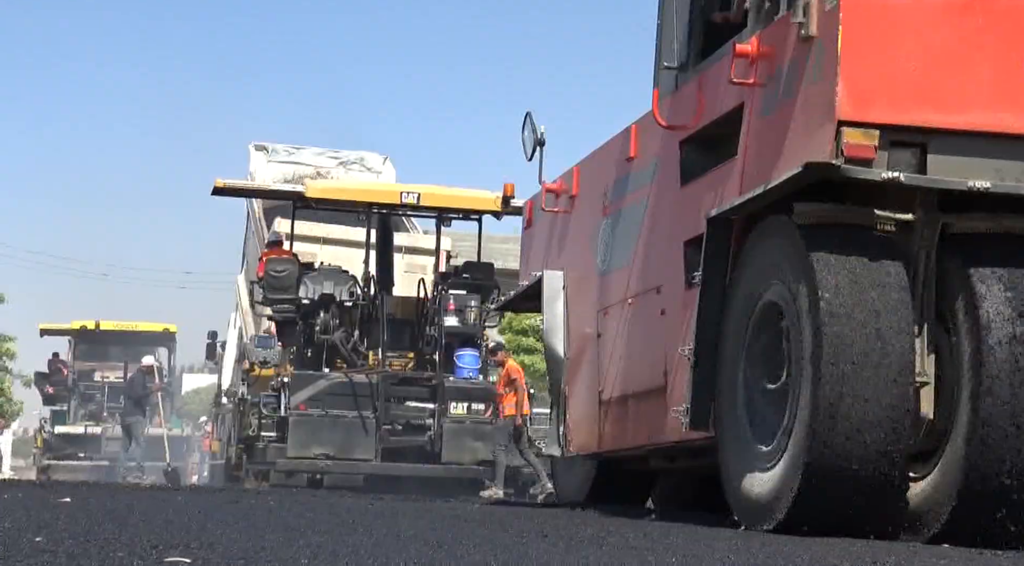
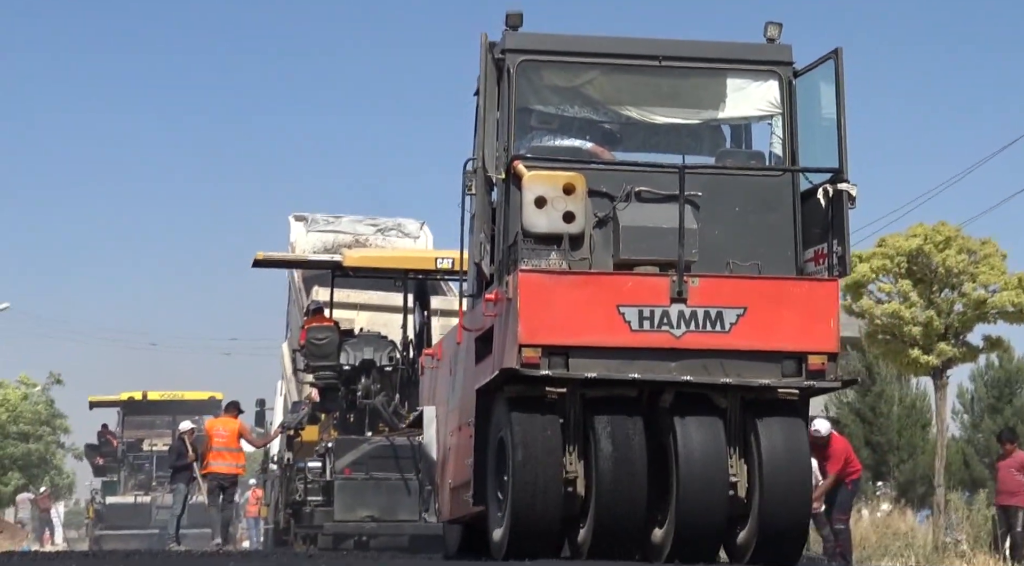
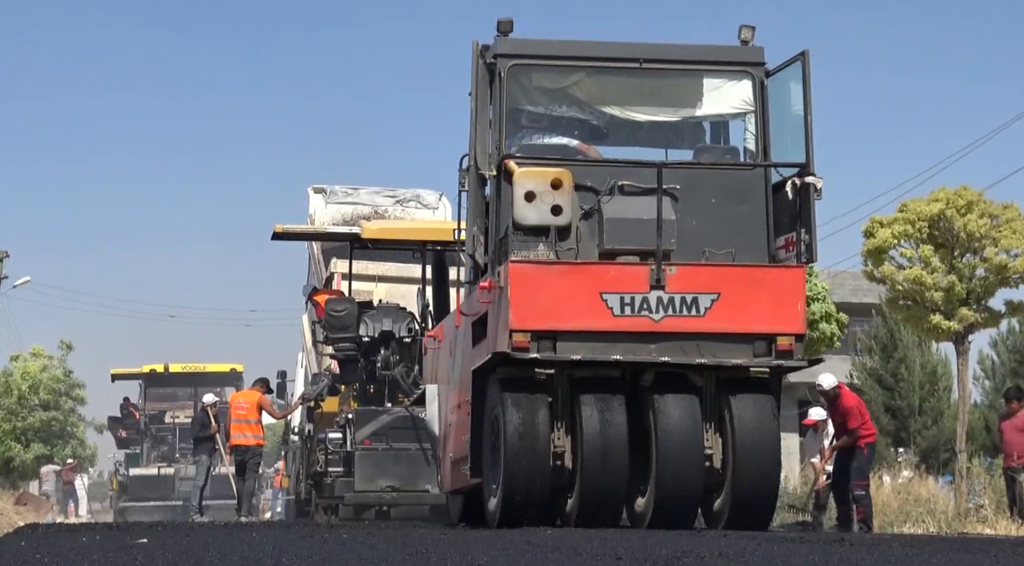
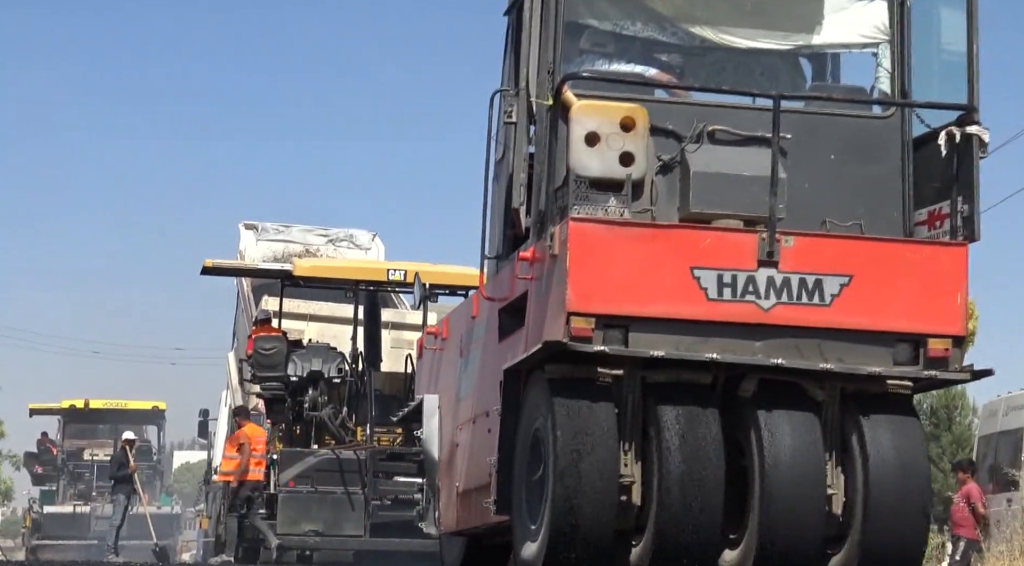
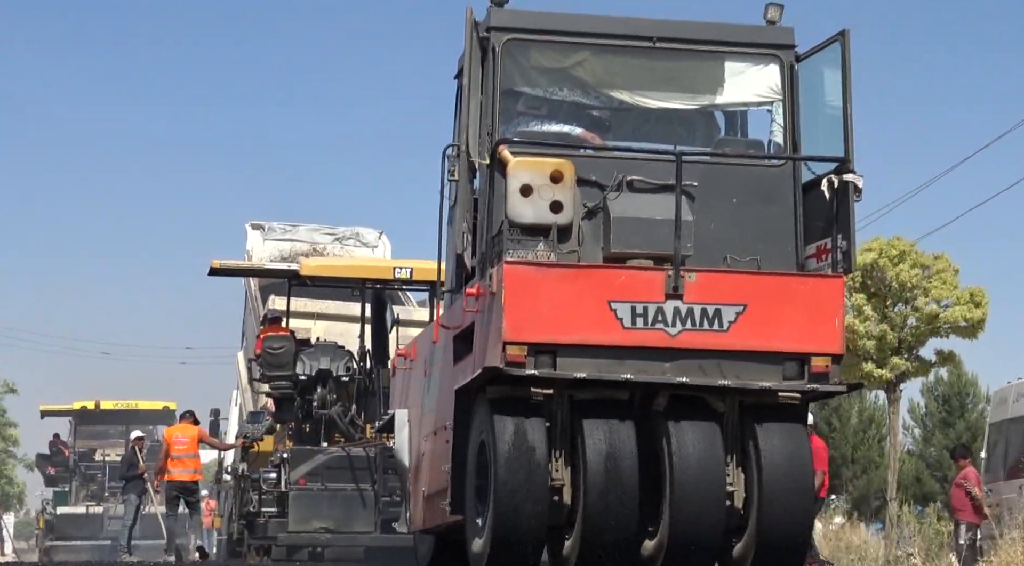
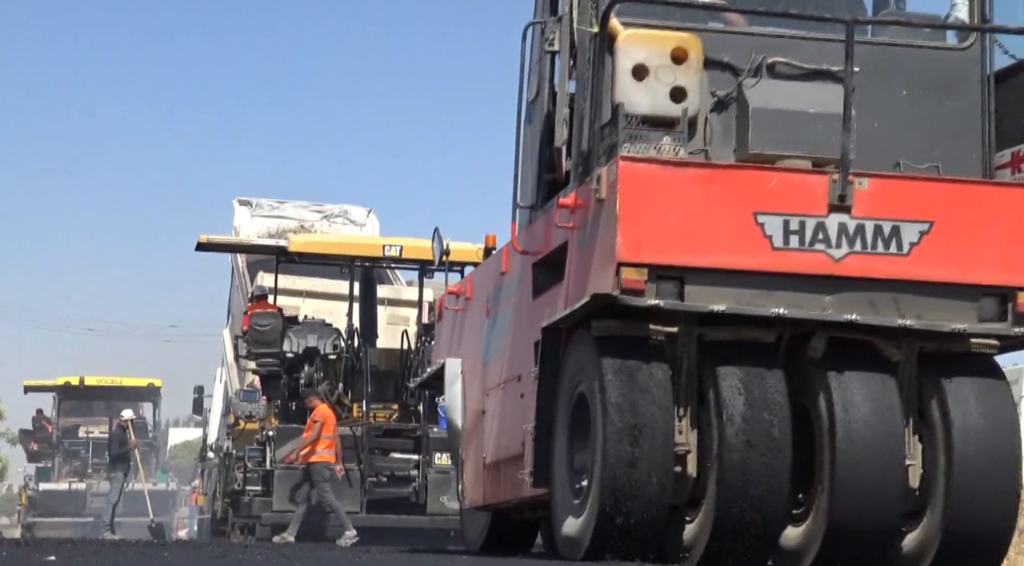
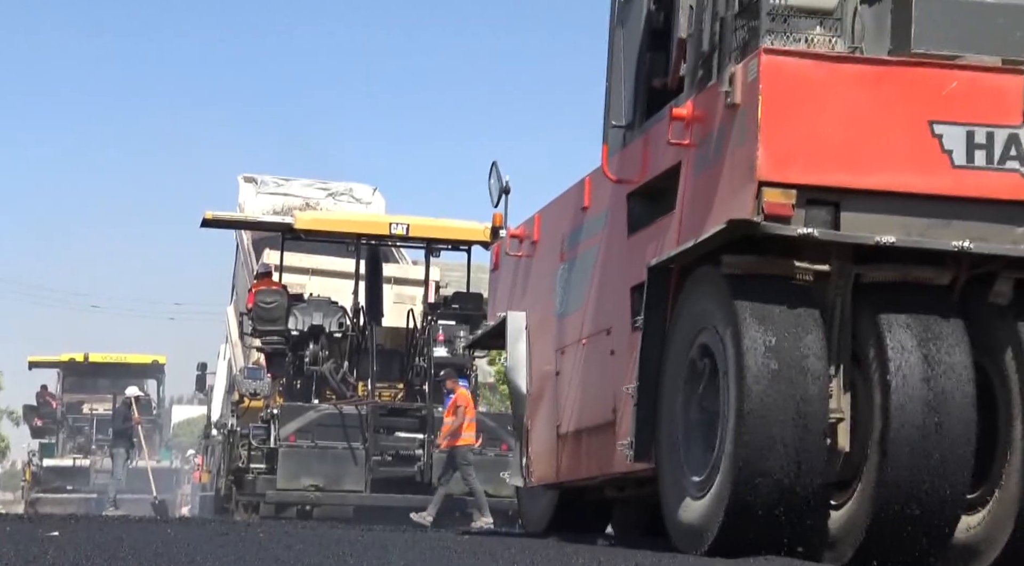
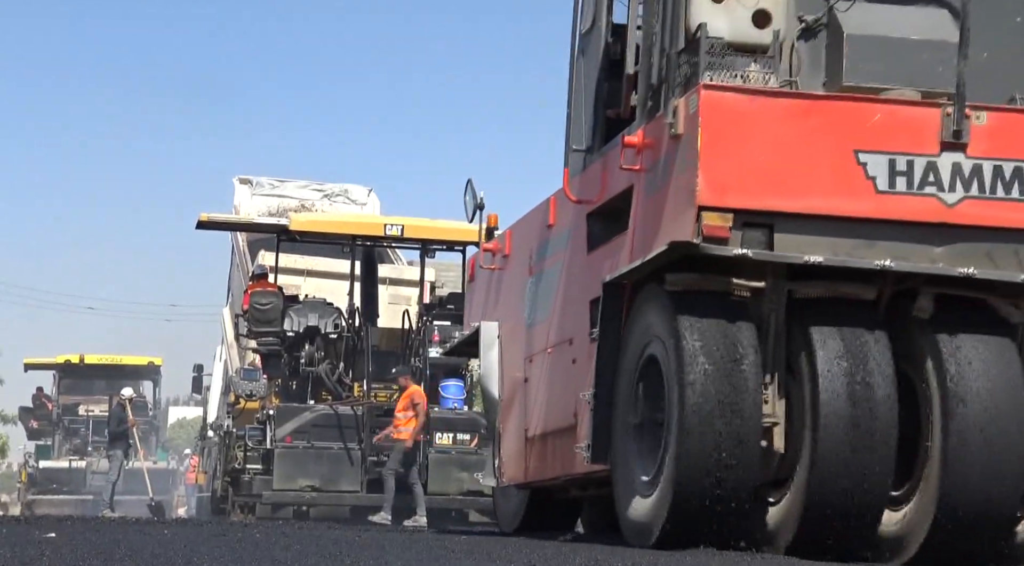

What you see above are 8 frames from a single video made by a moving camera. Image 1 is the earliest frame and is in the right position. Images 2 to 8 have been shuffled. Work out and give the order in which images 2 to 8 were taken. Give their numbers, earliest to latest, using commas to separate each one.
7, 8, 6, 4, 5, 2, 3
